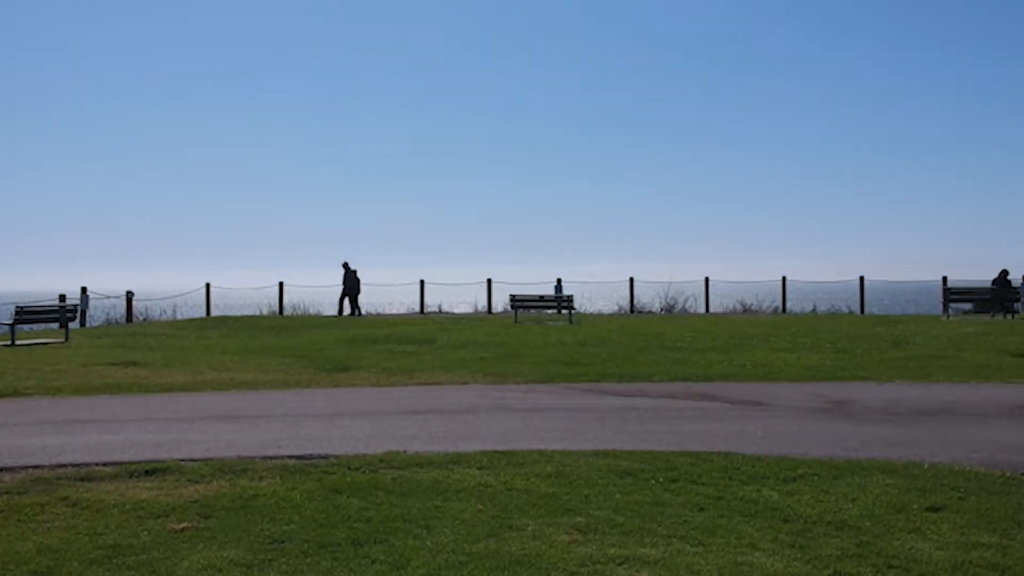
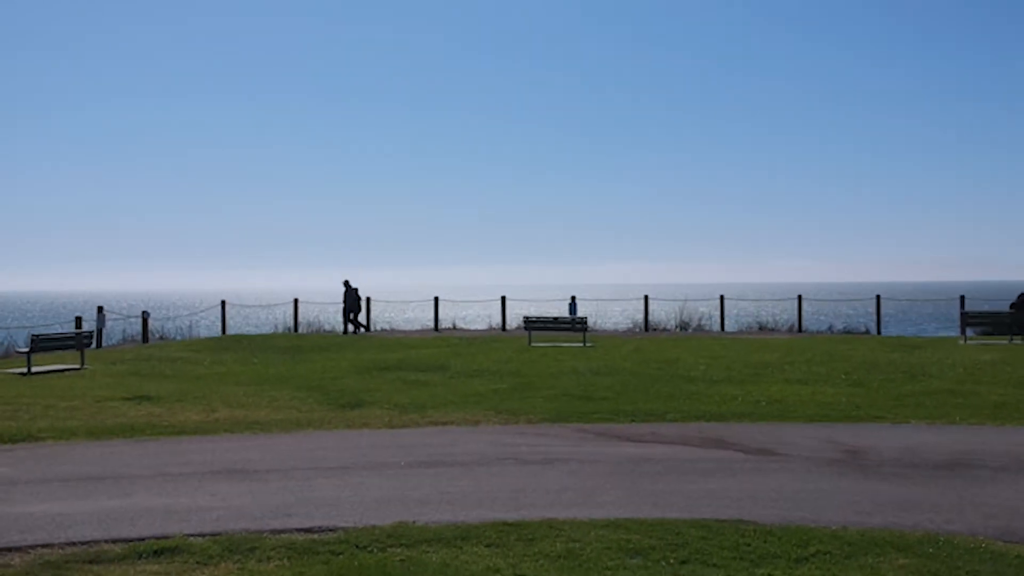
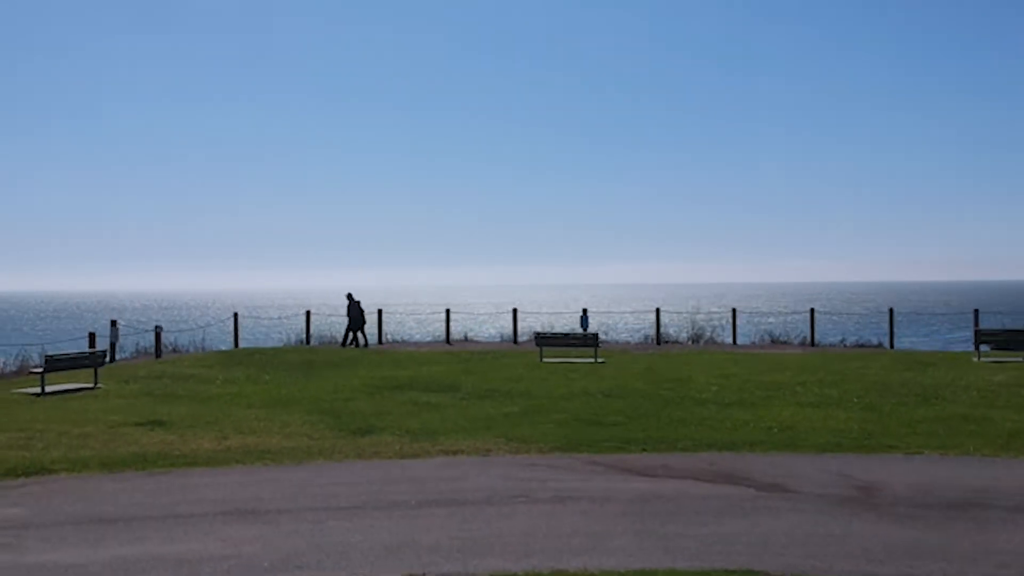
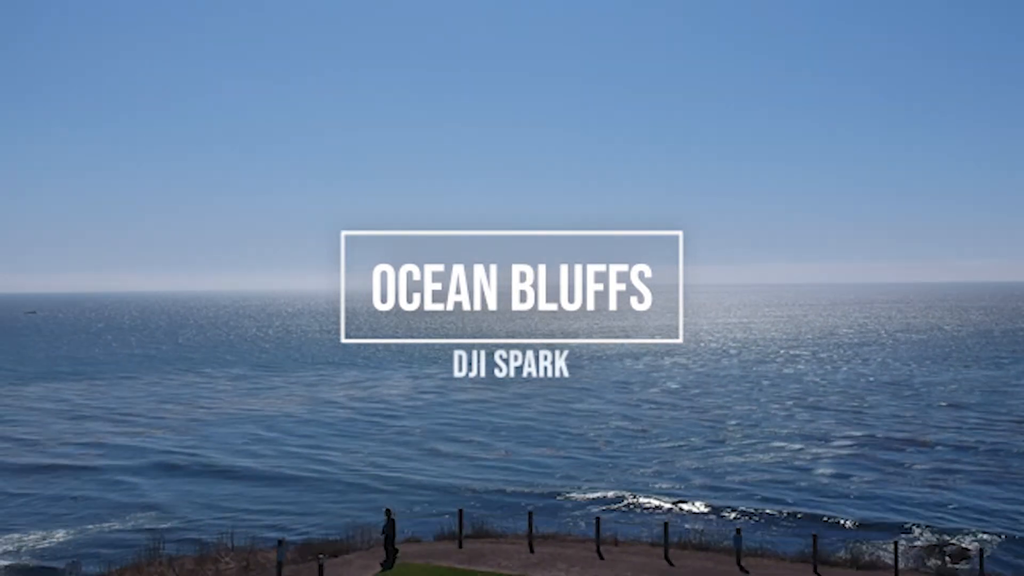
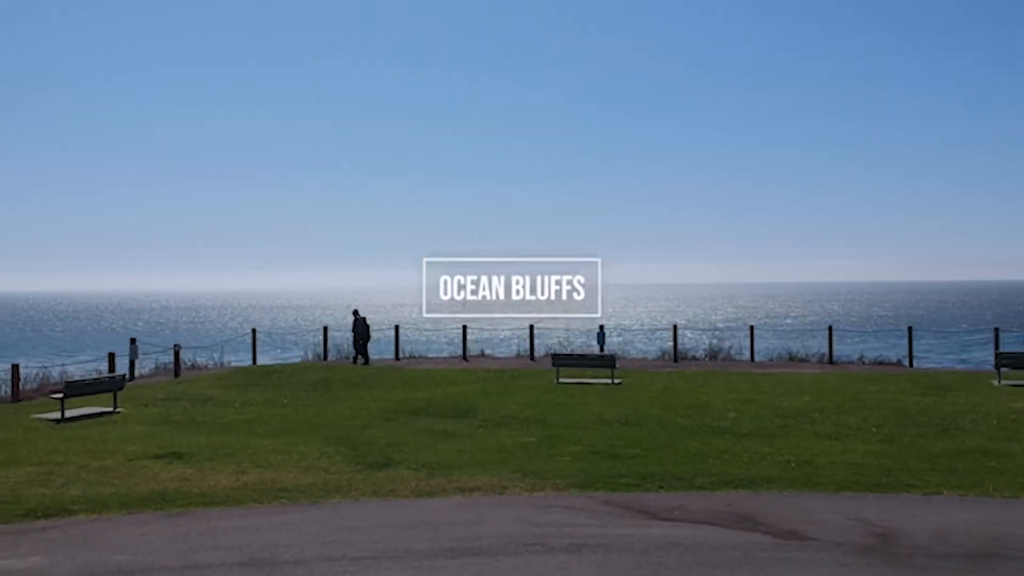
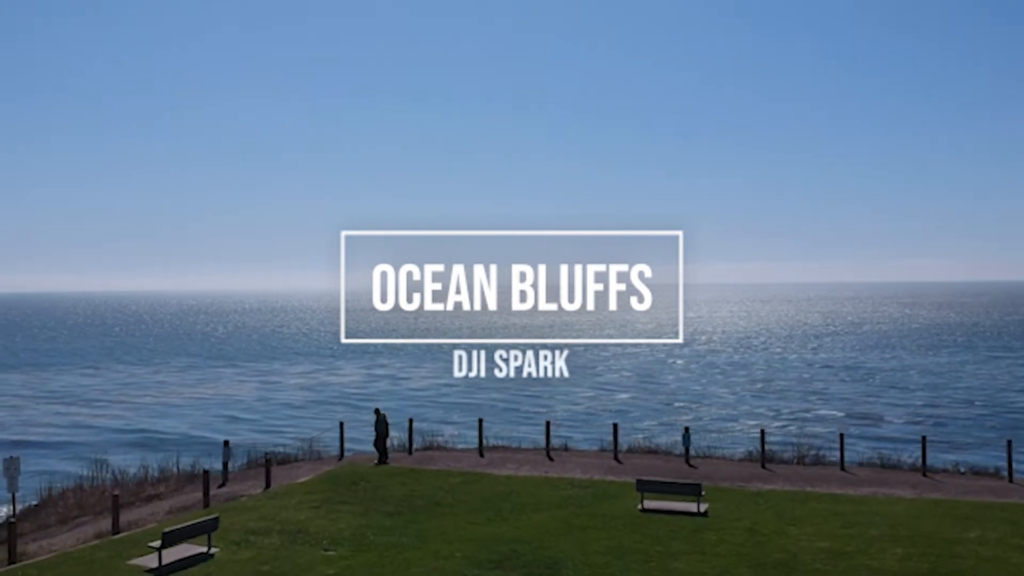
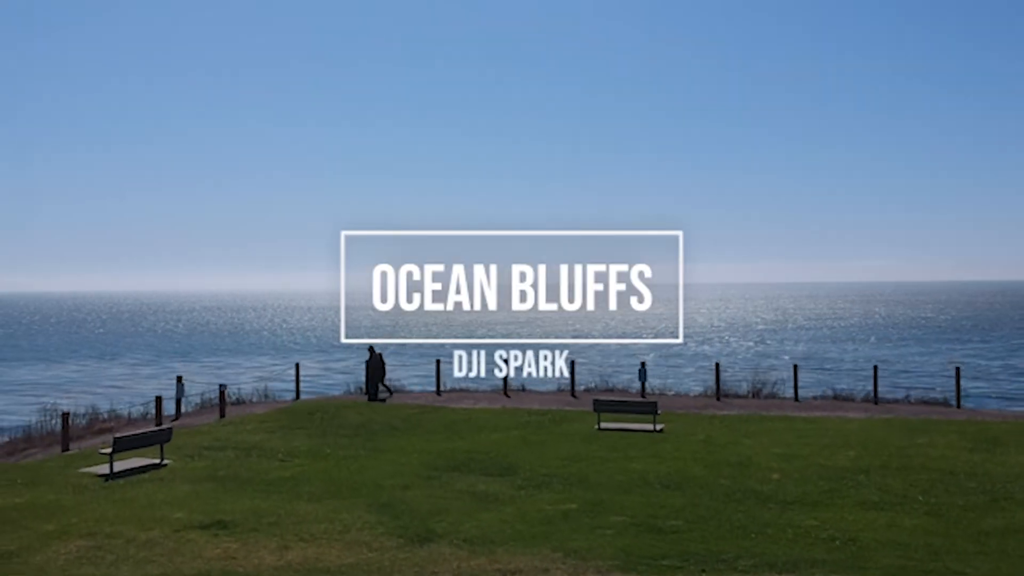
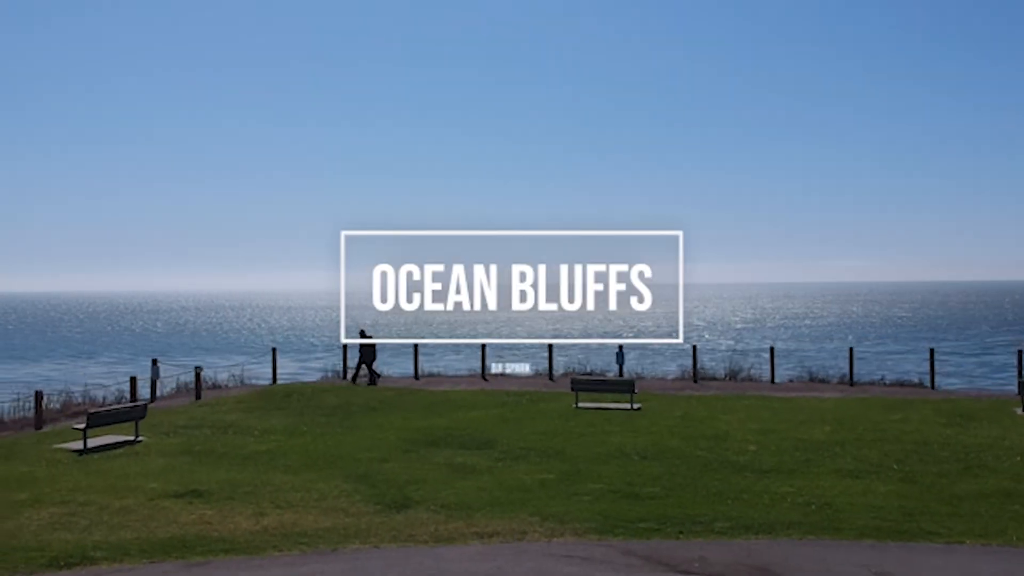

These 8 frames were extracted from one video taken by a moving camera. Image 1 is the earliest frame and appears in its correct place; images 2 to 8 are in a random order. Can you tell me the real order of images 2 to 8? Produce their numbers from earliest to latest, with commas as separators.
2, 3, 5, 8, 7, 6, 4
